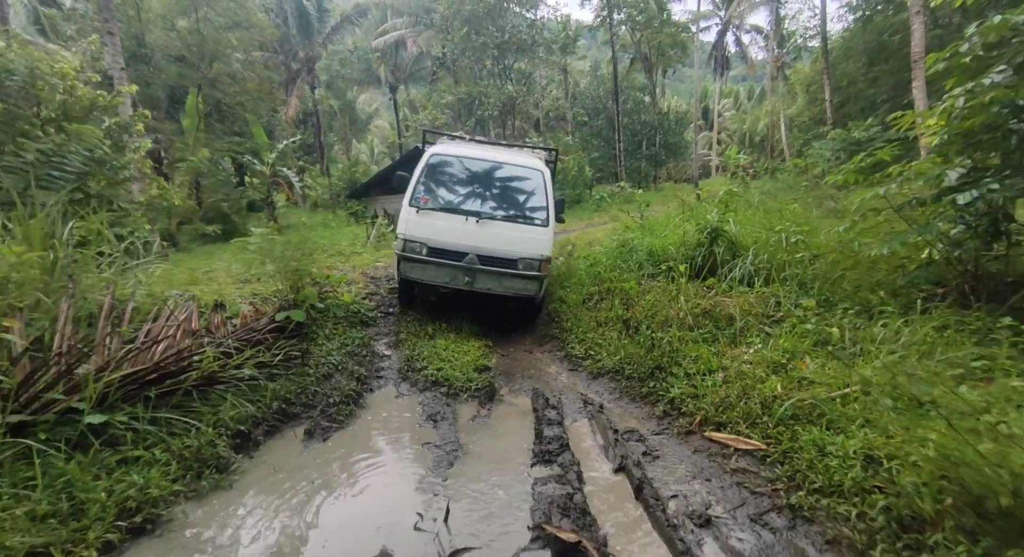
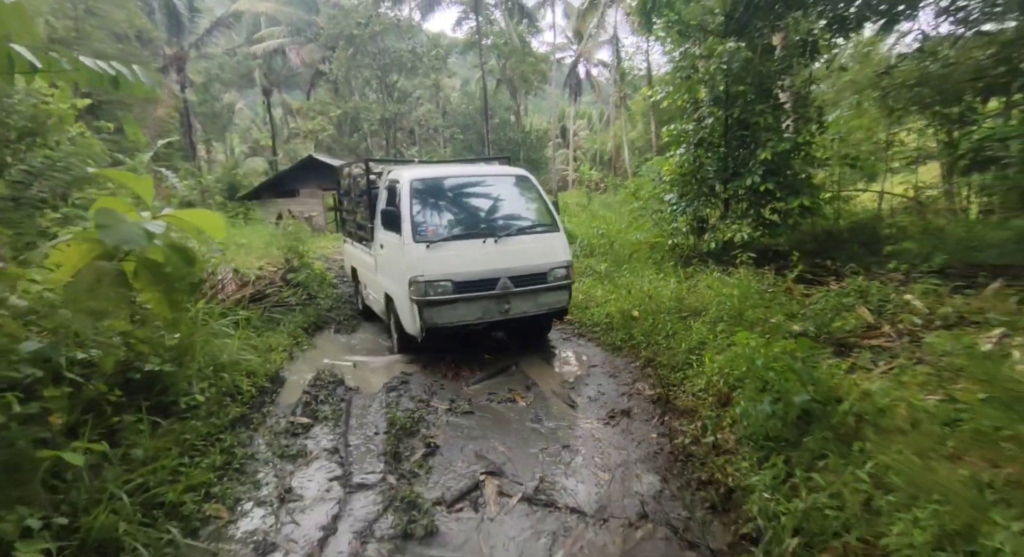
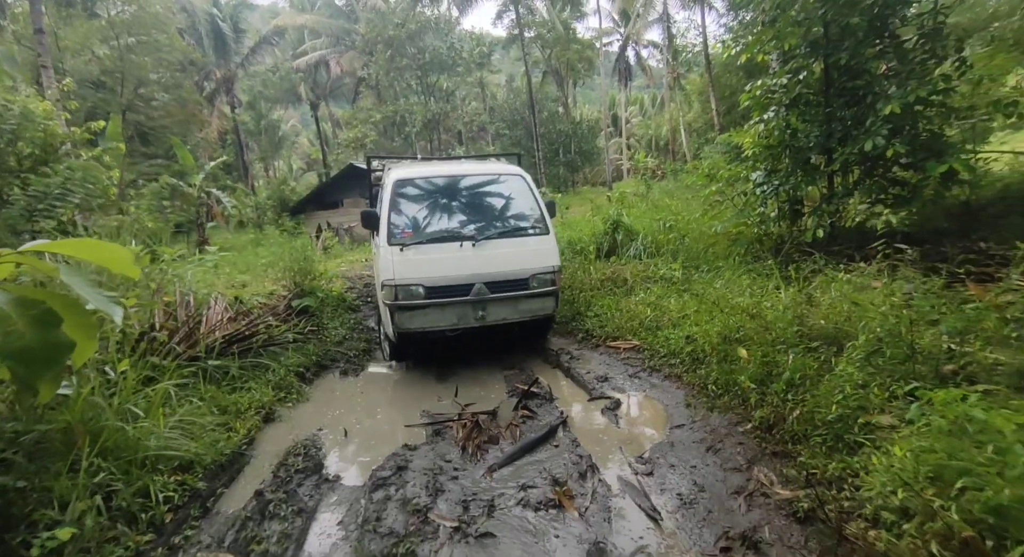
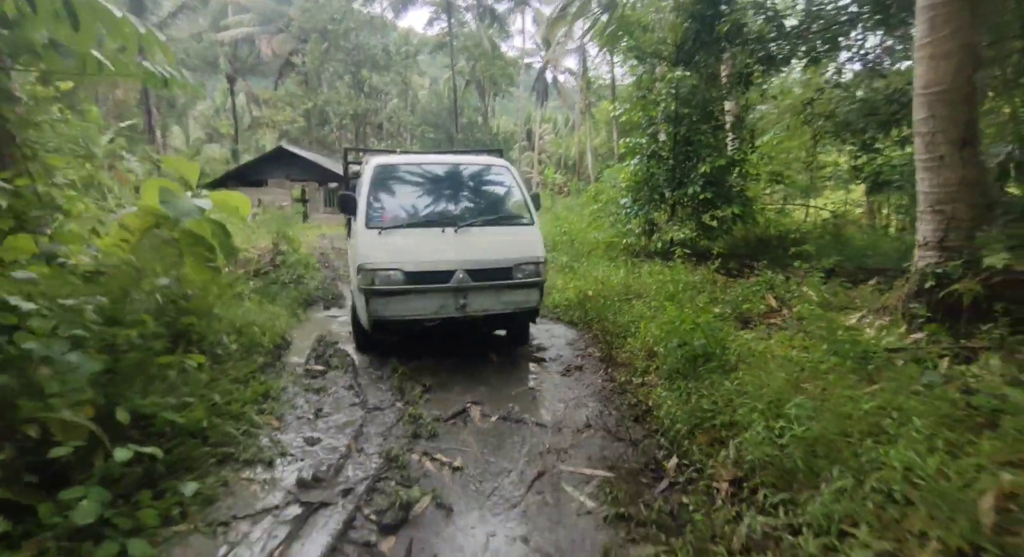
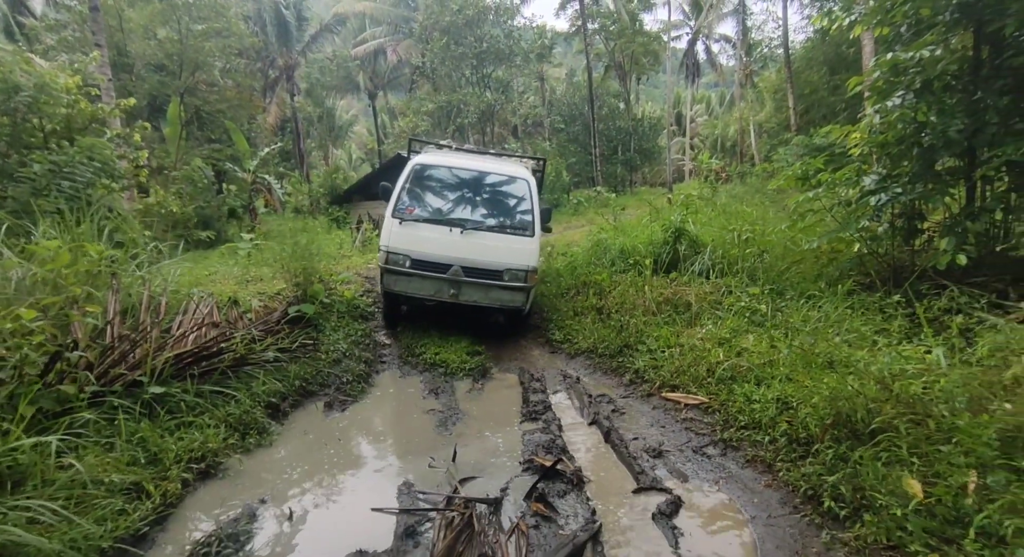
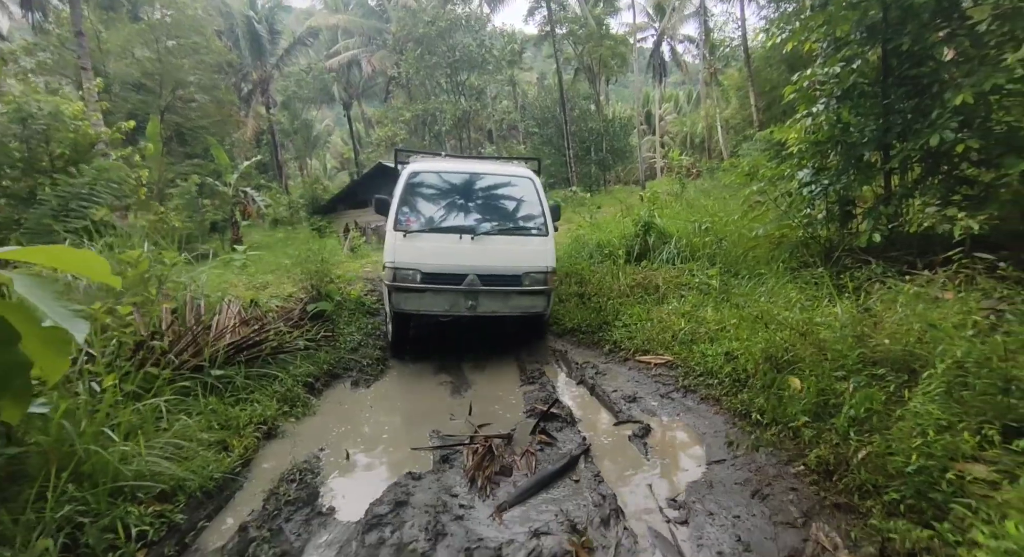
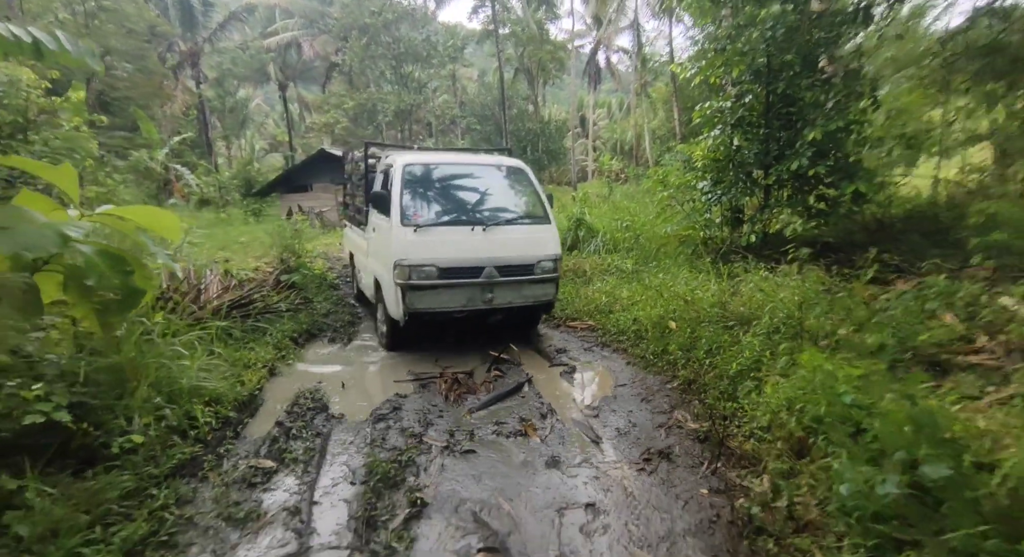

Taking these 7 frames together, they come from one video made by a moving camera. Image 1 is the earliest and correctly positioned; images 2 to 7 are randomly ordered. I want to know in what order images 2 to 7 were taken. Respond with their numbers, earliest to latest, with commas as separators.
5, 6, 3, 7, 2, 4
